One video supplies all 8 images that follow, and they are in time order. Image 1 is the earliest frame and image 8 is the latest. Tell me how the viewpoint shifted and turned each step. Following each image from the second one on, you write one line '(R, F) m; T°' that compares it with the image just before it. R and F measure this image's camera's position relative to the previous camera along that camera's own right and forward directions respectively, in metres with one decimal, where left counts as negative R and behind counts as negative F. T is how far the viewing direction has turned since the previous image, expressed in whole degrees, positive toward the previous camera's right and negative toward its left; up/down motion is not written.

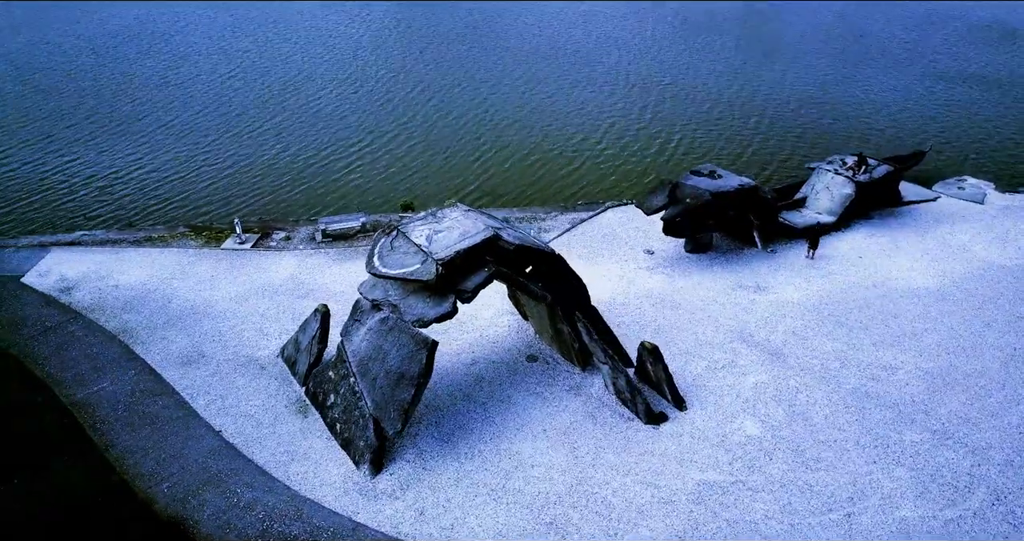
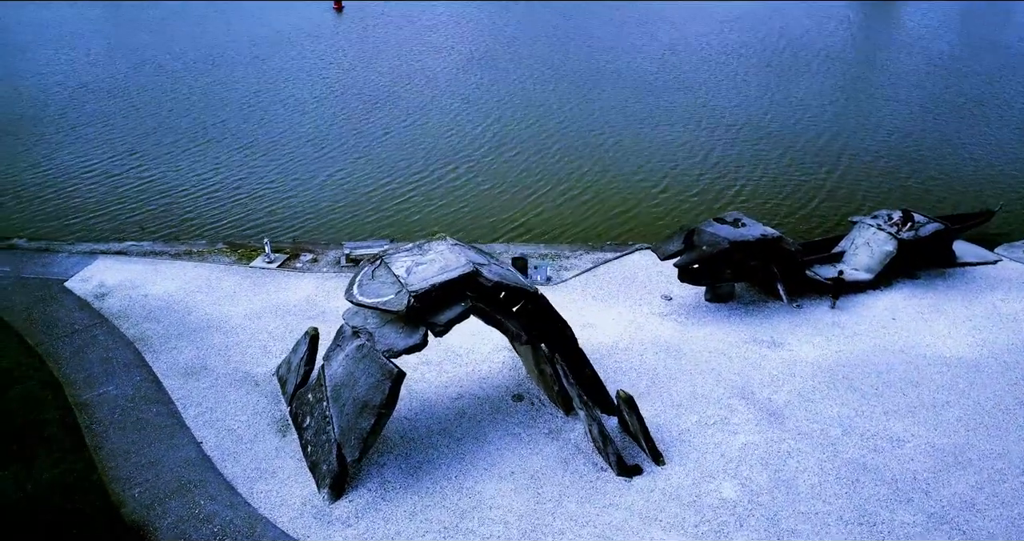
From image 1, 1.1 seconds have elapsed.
(+1.2, +0.1) m; -7°
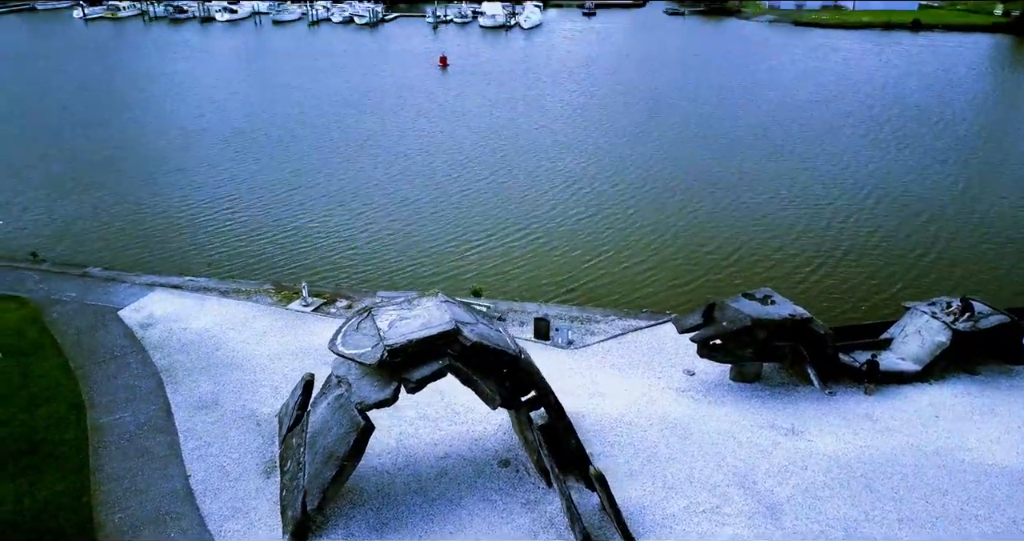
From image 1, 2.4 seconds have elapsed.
(+1.3, +0.1) m; -8°
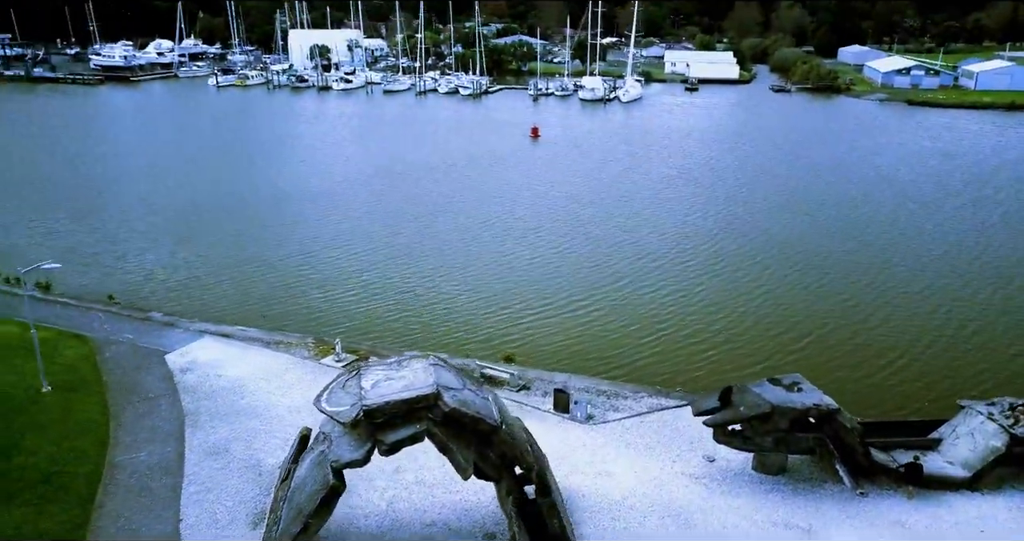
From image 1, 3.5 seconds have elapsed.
(+1.2, +0.2) m; -8°
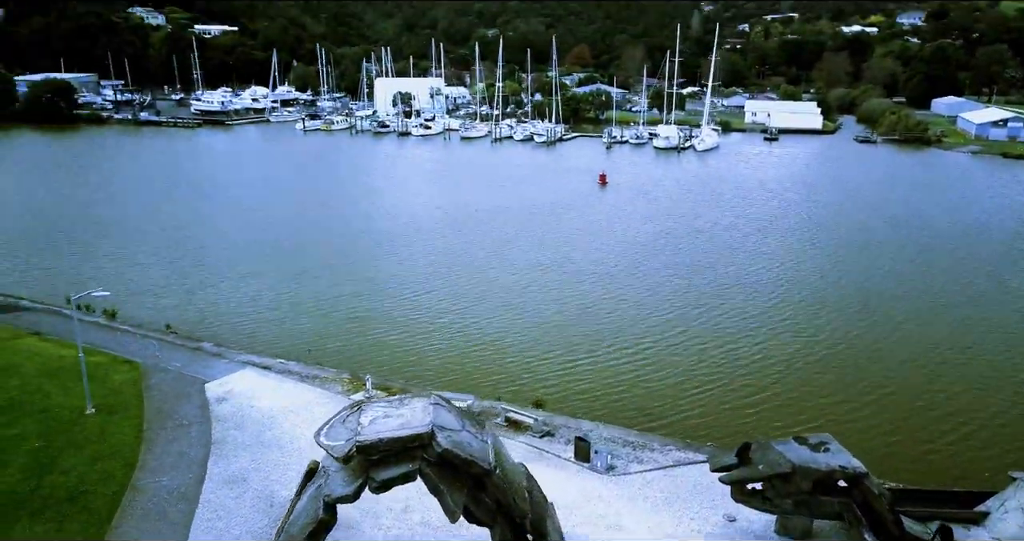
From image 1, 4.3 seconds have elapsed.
(+0.8, +0.1) m; -6°
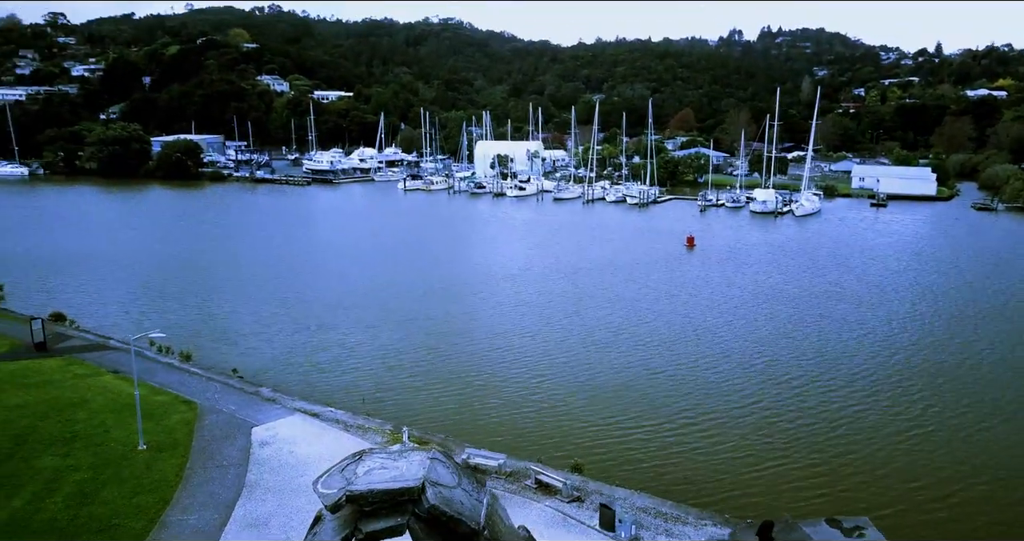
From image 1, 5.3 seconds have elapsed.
(+1.0, +0.1) m; -8°
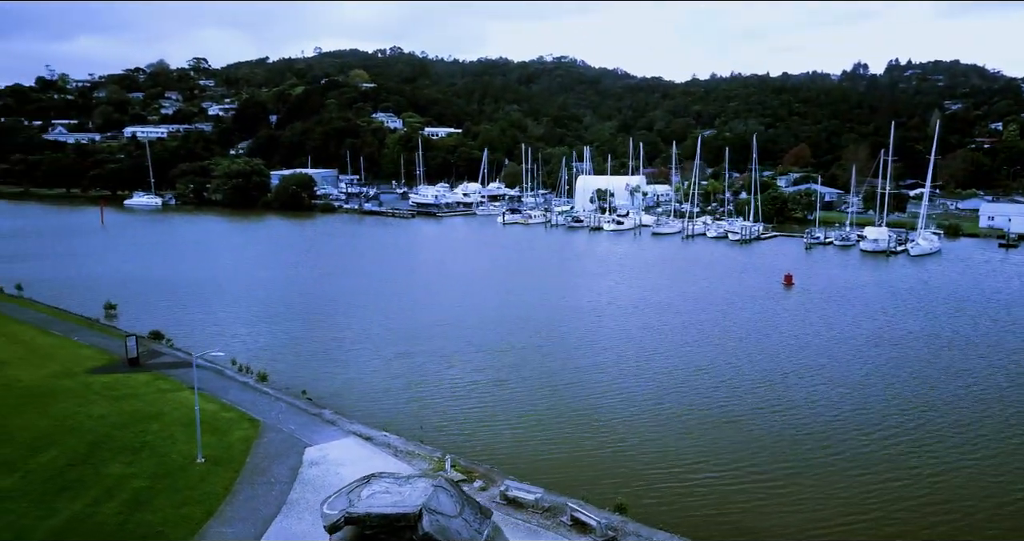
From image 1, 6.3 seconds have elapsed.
(+1.0, +0.2) m; -8°
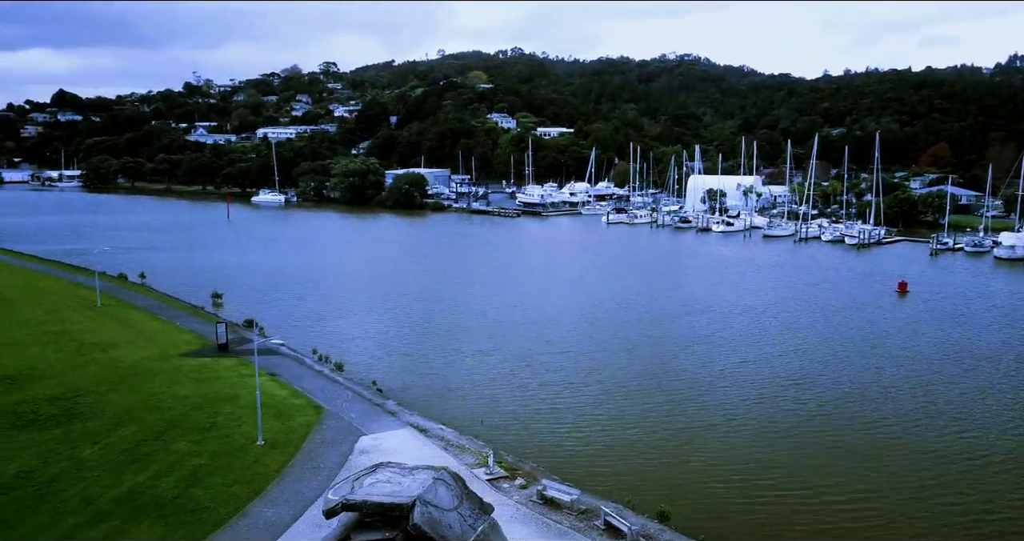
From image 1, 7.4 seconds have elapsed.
(+1.2, +0.2) m; -9°
